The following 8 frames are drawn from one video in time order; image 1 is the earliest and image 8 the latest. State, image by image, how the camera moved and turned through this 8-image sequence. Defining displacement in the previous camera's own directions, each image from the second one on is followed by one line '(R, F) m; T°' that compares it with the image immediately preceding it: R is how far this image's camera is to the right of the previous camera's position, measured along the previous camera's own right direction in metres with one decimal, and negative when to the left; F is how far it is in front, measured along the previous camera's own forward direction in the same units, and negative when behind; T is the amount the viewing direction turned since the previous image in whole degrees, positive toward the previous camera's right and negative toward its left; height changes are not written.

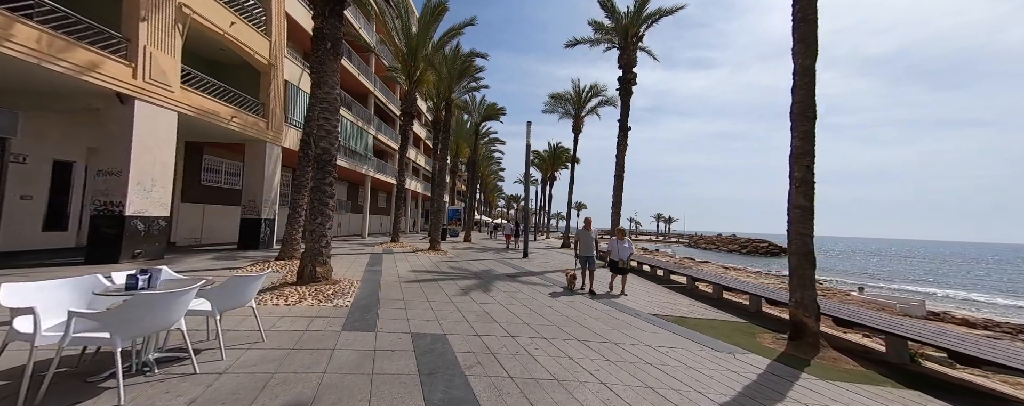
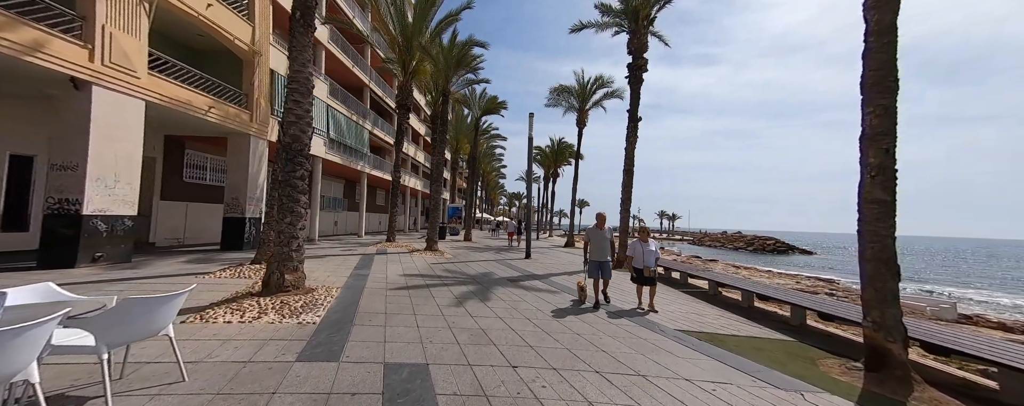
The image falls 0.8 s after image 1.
(0.0, +1.0) m; 0°
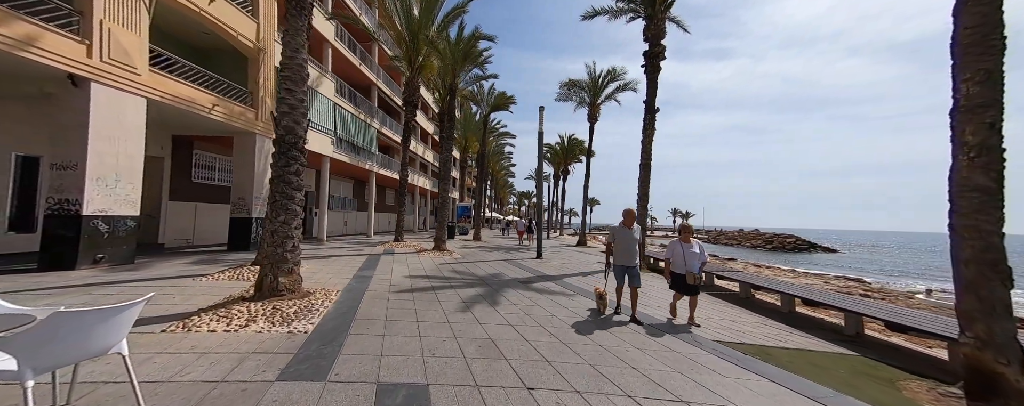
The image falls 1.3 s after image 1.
(0.0, +0.5) m; -2°
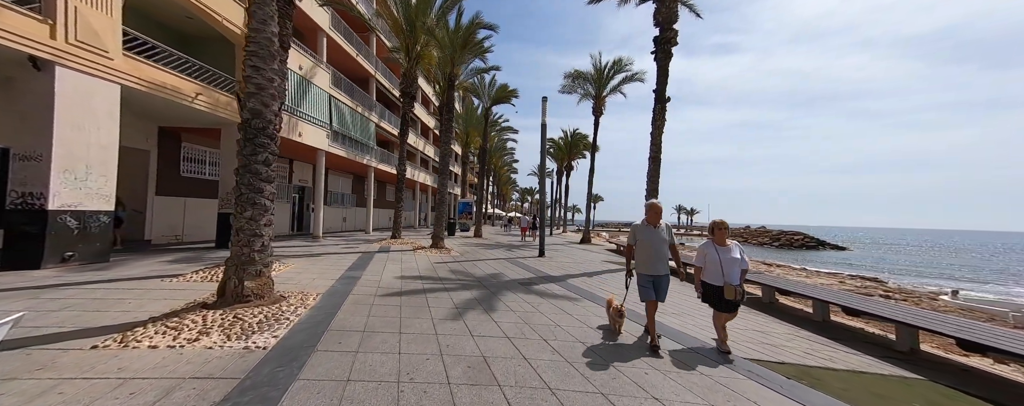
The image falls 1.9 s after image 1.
(+0.1, +0.7) m; 0°
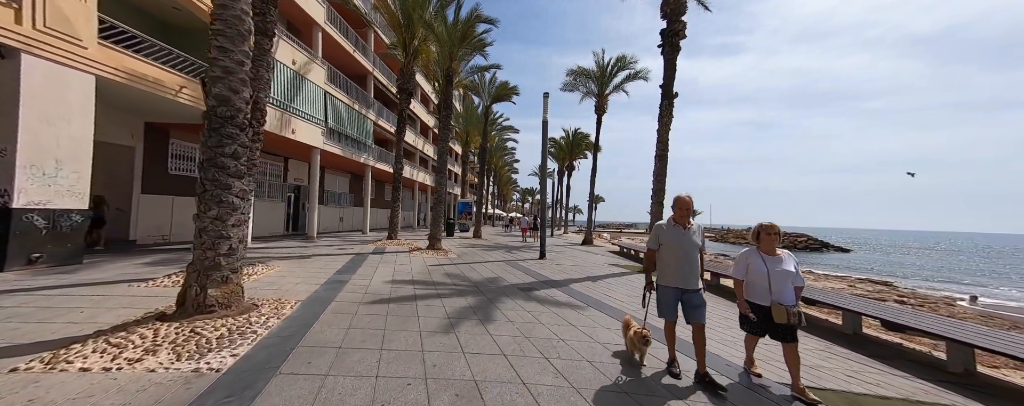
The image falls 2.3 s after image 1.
(0.0, +0.5) m; 0°
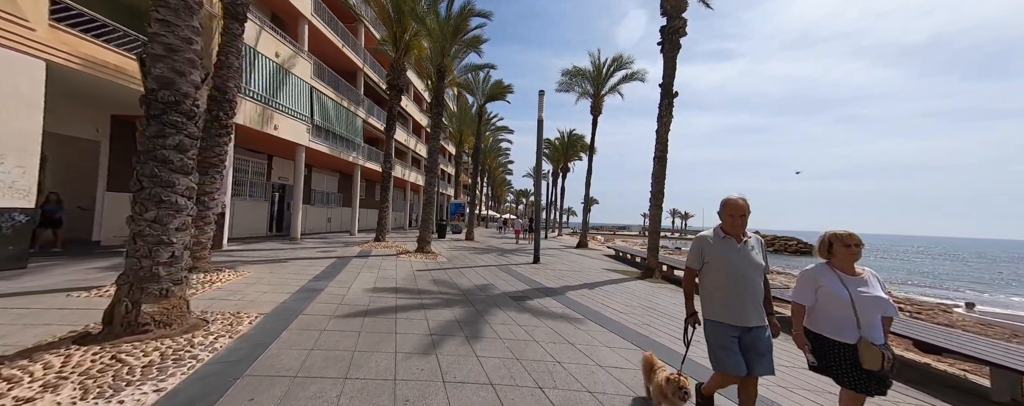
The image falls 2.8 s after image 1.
(0.0, +0.6) m; +1°
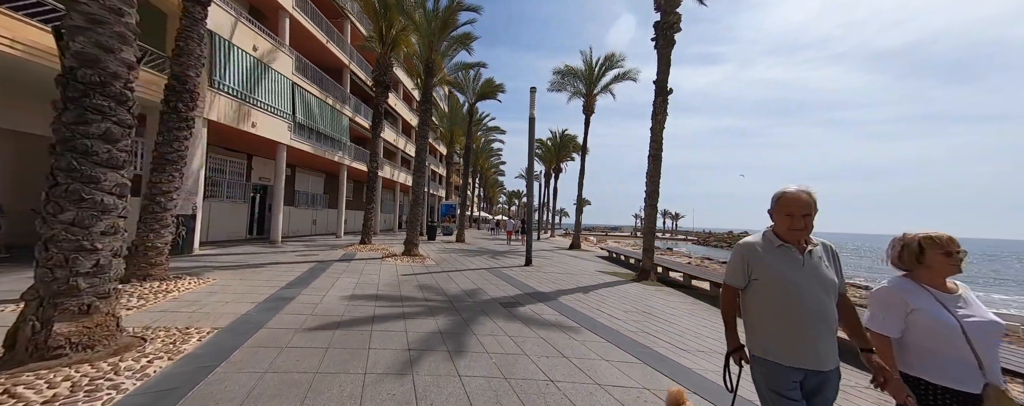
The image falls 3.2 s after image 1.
(0.0, +0.5) m; +1°
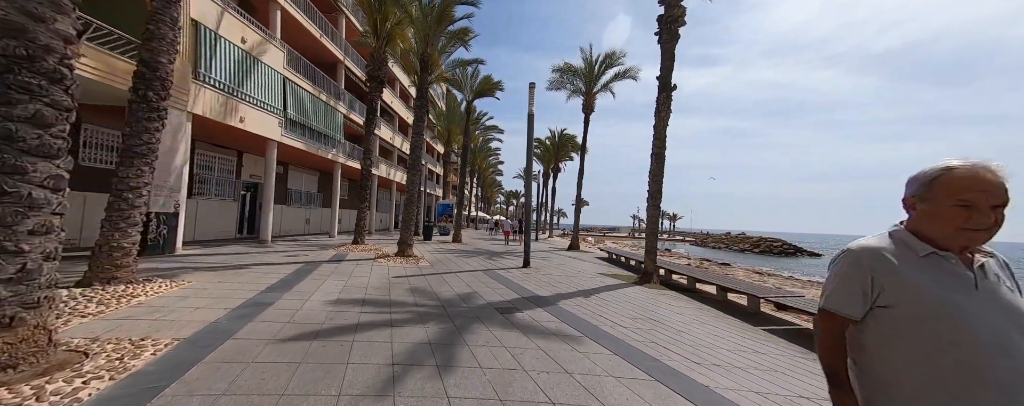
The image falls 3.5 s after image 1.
(0.0, +0.4) m; 0°
